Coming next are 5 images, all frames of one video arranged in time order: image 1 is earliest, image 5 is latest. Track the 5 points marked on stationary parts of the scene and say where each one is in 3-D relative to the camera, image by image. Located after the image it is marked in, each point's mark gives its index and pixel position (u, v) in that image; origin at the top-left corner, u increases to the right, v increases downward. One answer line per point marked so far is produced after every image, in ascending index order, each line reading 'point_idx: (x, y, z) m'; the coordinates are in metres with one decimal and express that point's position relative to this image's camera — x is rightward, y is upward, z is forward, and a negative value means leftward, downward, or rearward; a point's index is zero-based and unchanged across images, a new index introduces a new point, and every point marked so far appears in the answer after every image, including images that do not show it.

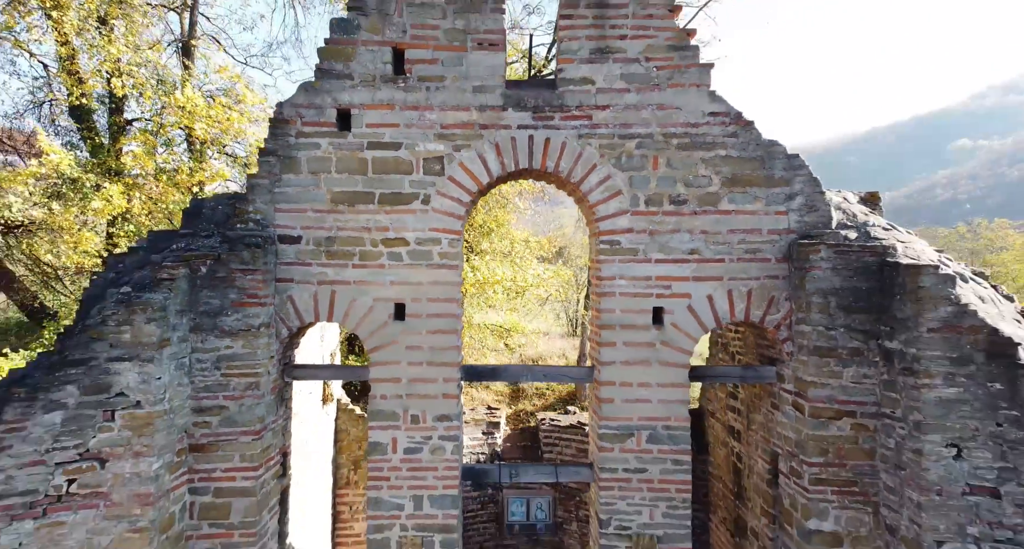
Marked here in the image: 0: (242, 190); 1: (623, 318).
0: (-4.0, +1.2, +9.1) m
1: (+0.8, -0.3, +4.5) m
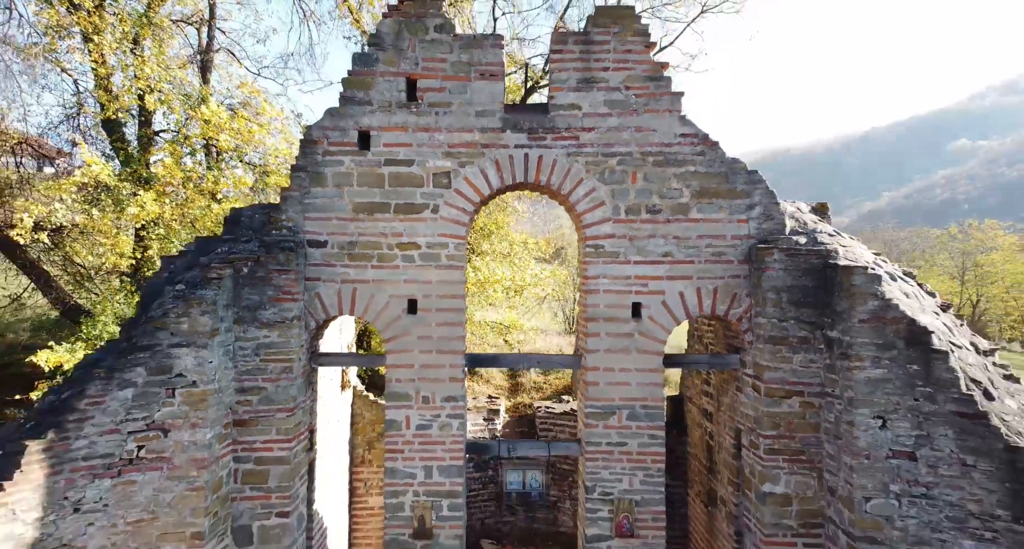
0: (-4.0, +1.2, +9.8) m
1: (+0.8, -0.3, +5.2) m
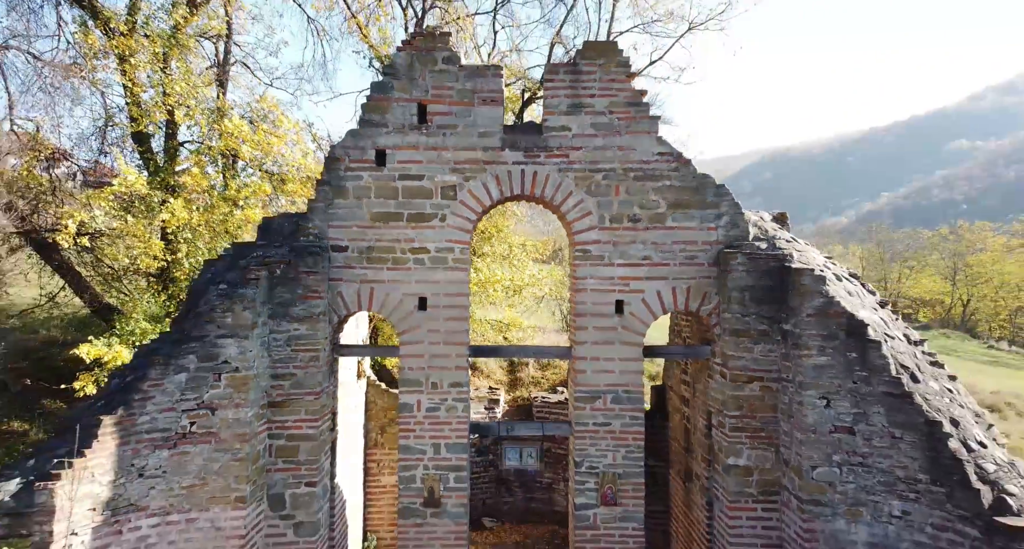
0: (-4.0, +1.2, +10.5) m
1: (+0.8, -0.3, +6.0) m
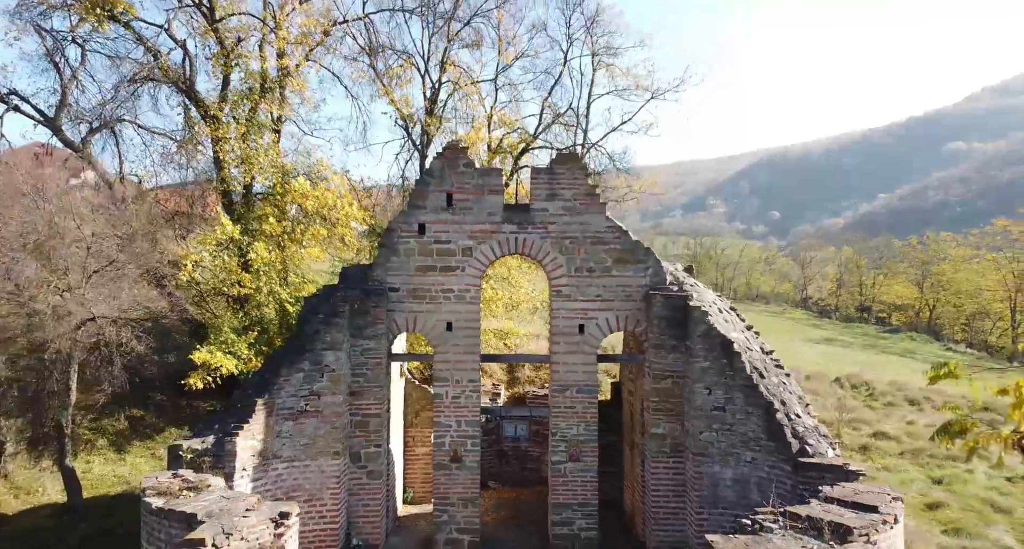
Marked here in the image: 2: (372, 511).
0: (-4.1, +0.8, +13.5) m
1: (+0.8, -0.8, +9.0) m
2: (-2.0, -3.4, +8.7) m
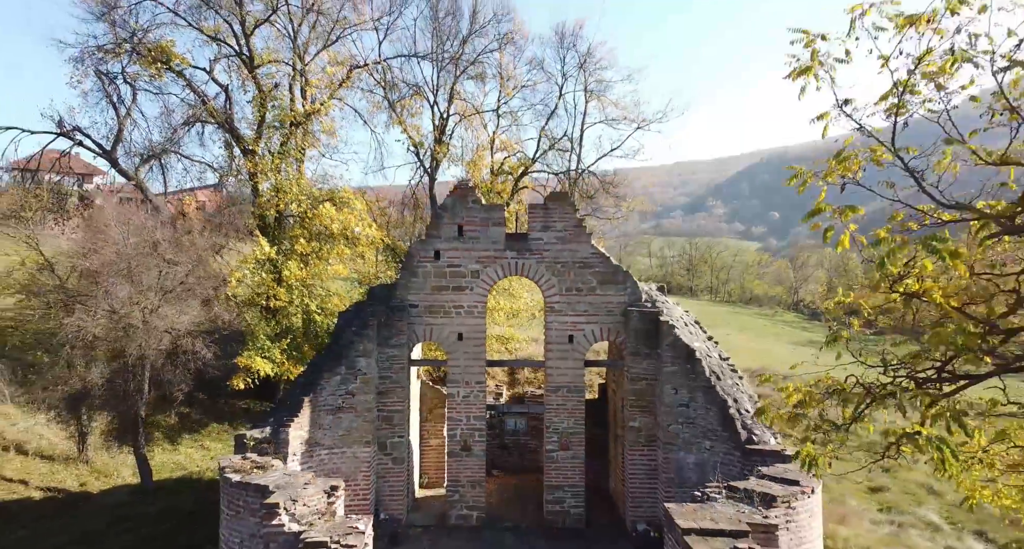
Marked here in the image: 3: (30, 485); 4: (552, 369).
0: (-4.1, +0.4, +15.2) m
1: (+0.8, -1.1, +10.7) m
2: (-2.0, -3.7, +10.4) m
3: (-7.8, -3.4, +9.9) m
4: (+0.7, -1.7, +10.7) m
